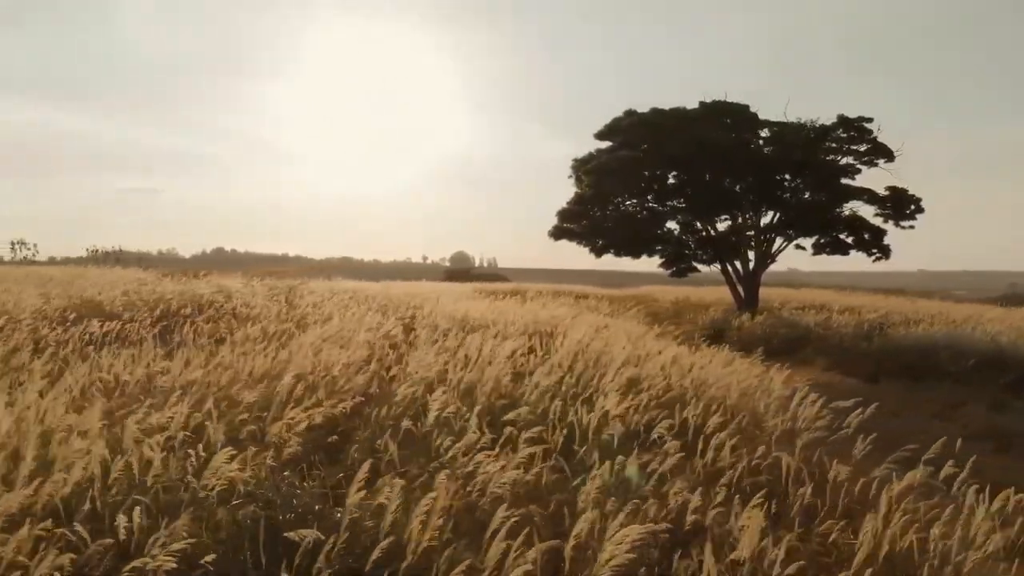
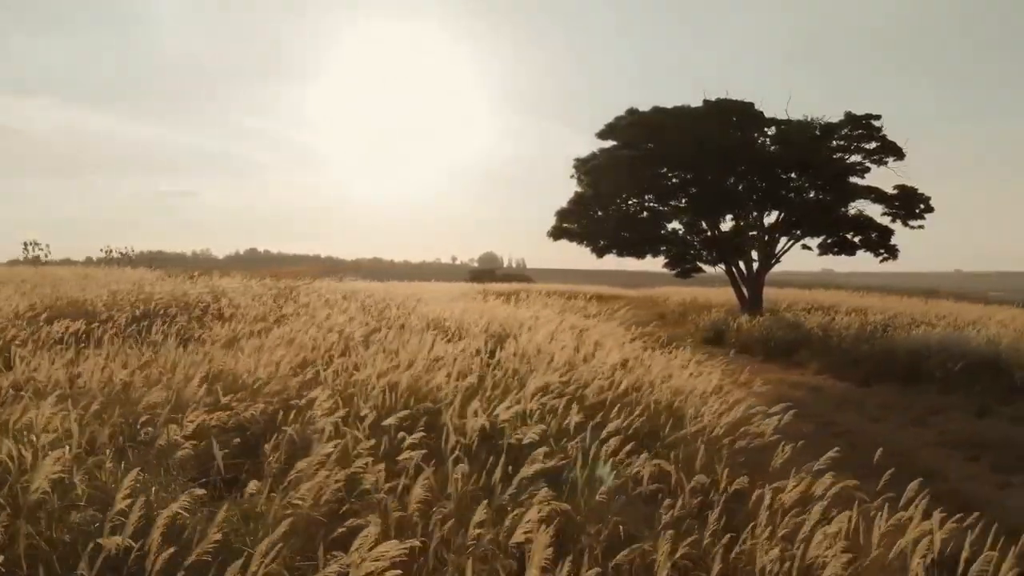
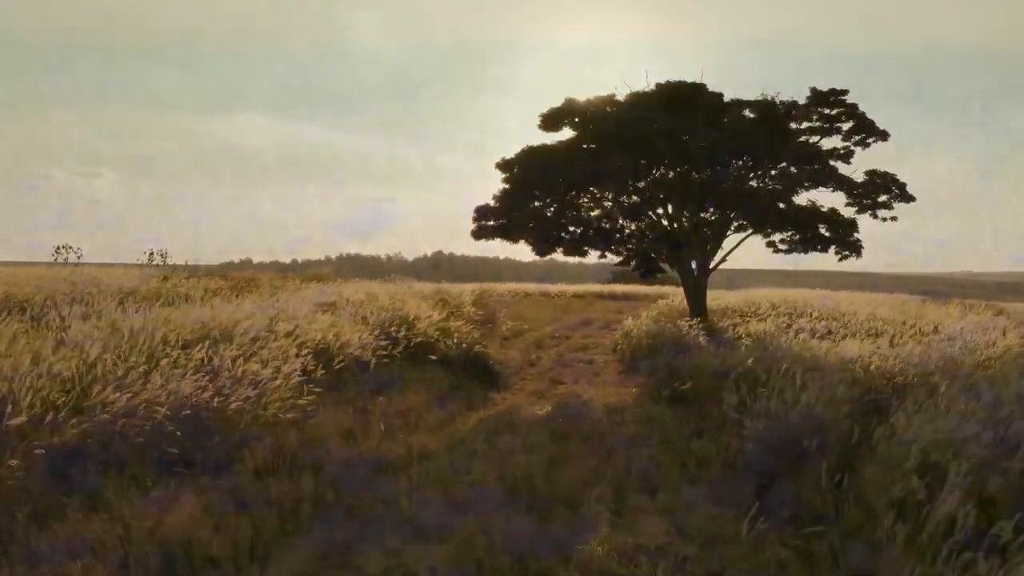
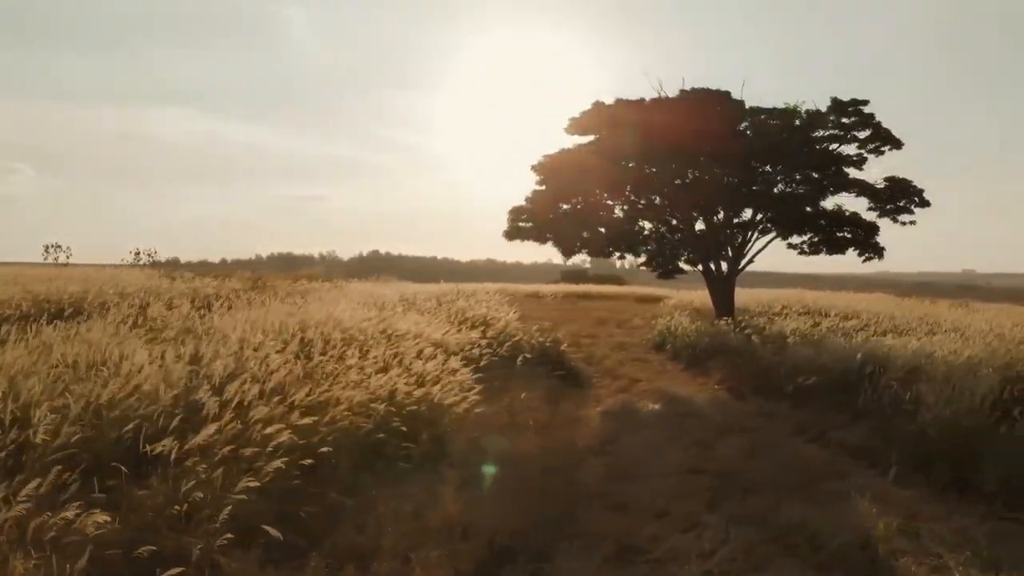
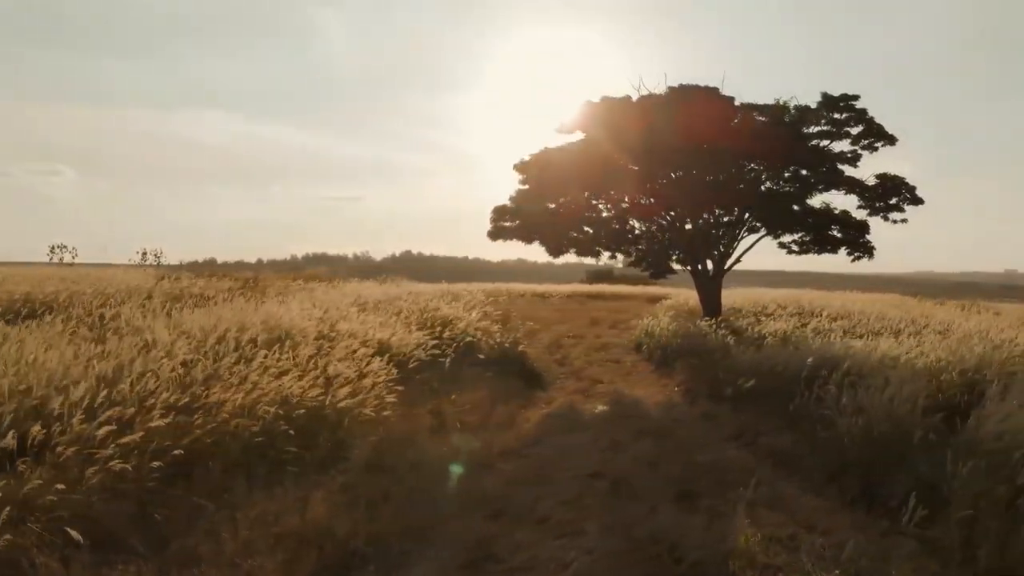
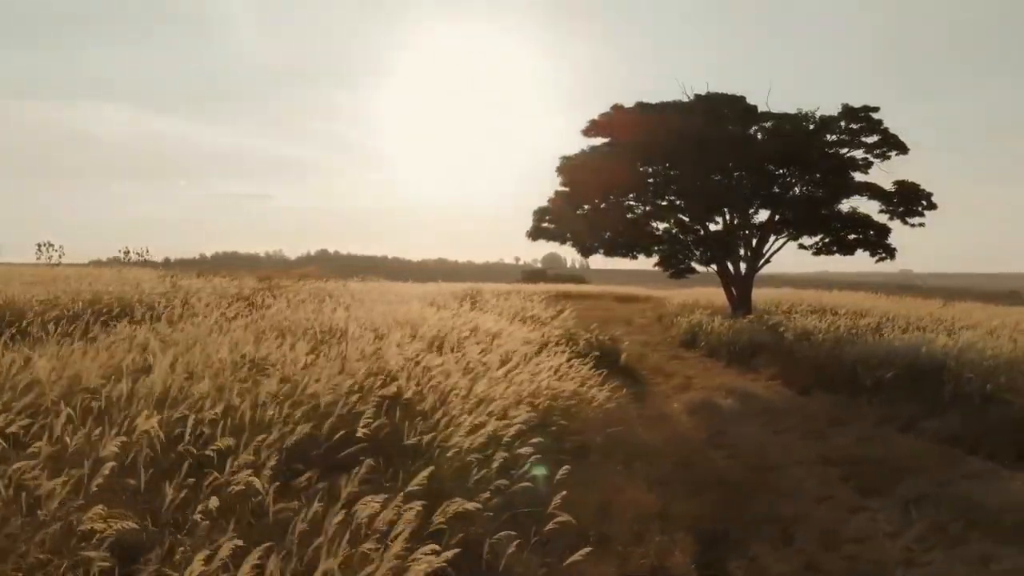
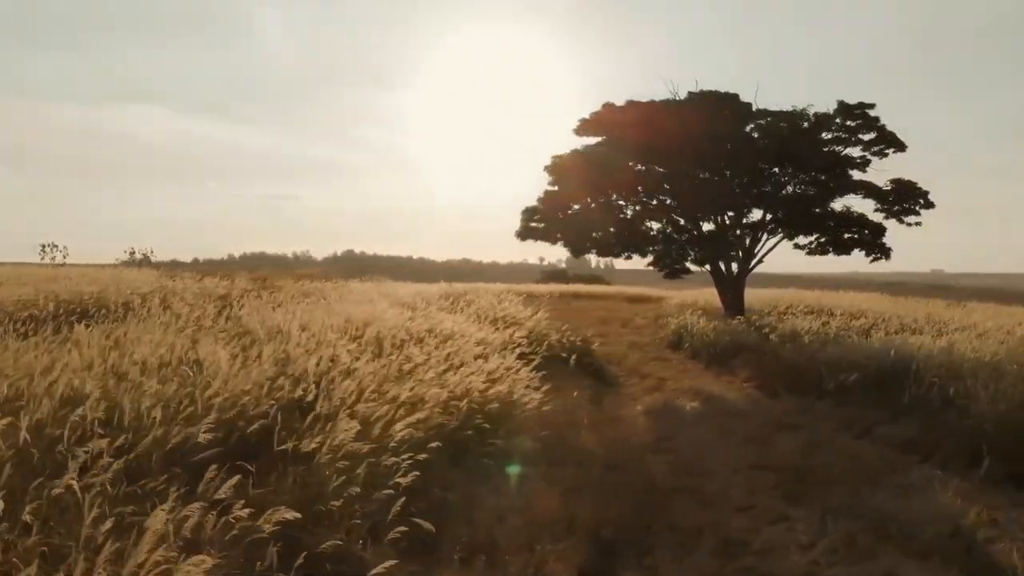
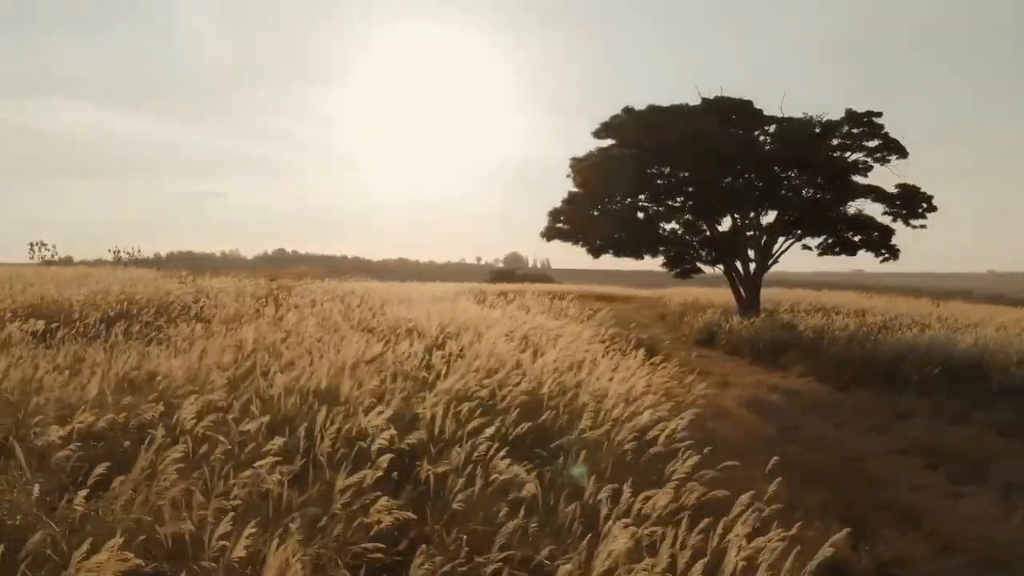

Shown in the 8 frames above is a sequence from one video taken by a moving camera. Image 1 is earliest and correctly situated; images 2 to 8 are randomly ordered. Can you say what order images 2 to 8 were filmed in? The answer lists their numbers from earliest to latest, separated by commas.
2, 8, 6, 7, 4, 5, 3
